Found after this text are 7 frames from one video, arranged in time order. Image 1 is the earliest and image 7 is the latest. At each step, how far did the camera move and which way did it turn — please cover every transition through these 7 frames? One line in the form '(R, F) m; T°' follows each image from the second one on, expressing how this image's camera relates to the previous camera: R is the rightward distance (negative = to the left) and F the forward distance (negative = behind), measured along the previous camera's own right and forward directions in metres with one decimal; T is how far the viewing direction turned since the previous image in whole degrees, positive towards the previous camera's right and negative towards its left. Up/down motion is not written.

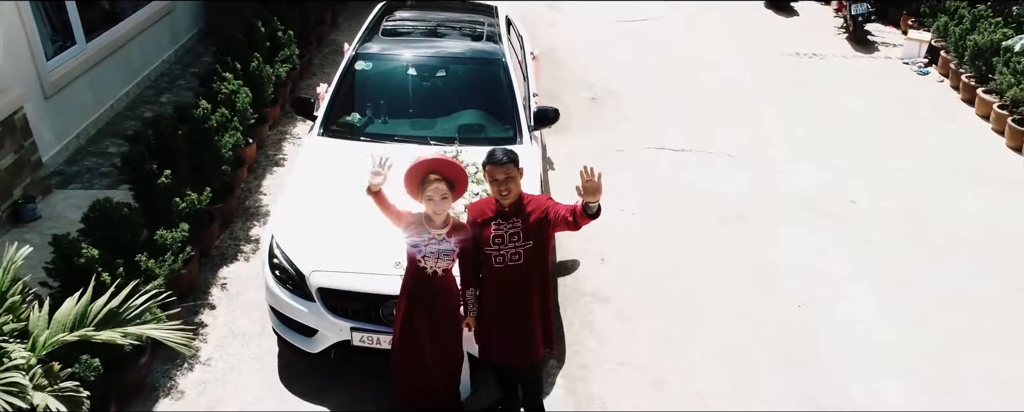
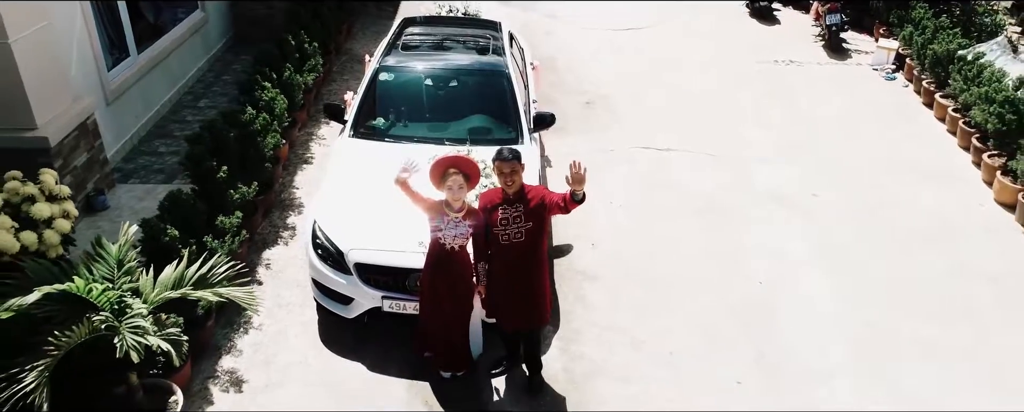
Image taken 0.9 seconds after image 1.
(0.0, -0.8) m; 0°
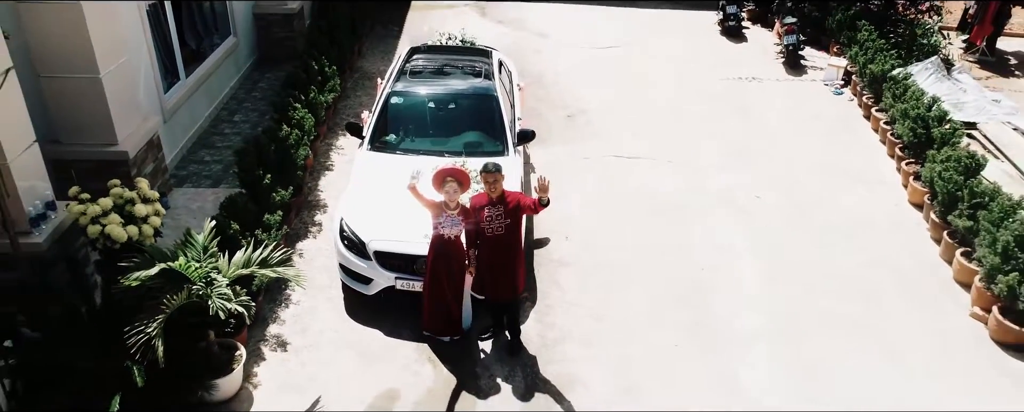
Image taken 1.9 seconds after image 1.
(+0.1, -1.3) m; 0°
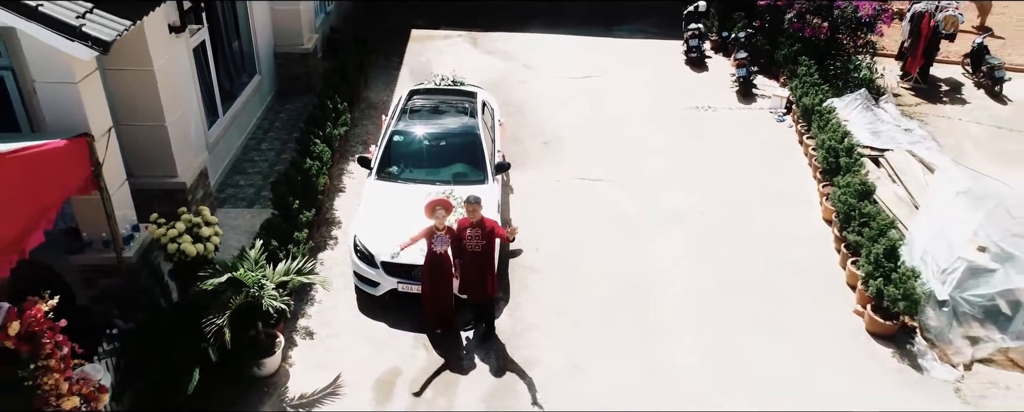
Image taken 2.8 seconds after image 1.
(+0.2, -1.8) m; 0°
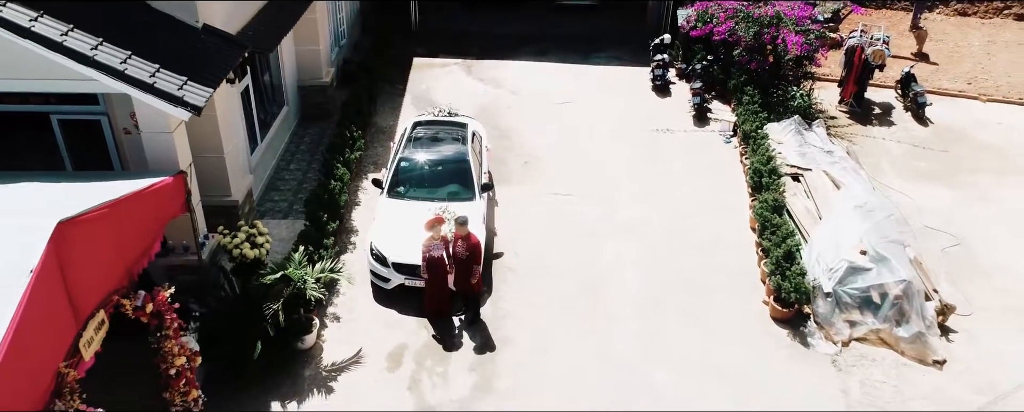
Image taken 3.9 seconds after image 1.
(+0.2, -2.3) m; 0°
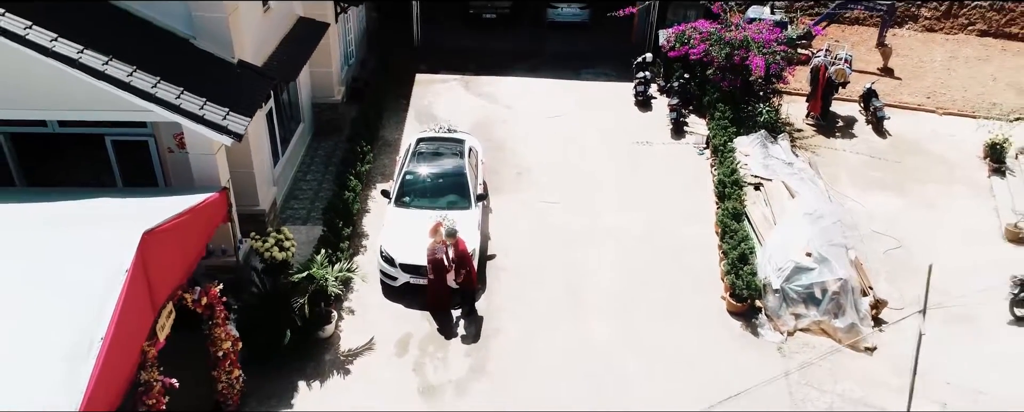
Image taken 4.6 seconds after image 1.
(+0.1, -1.6) m; 0°
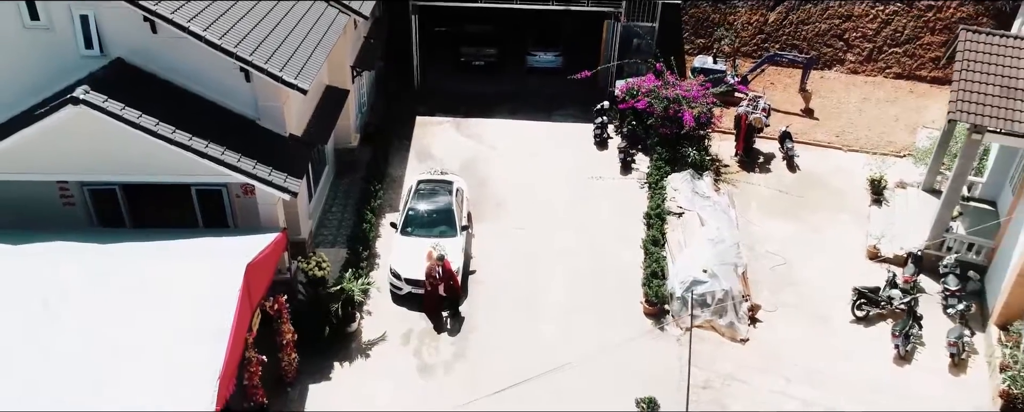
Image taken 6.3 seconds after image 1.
(+0.4, -4.5) m; 0°
